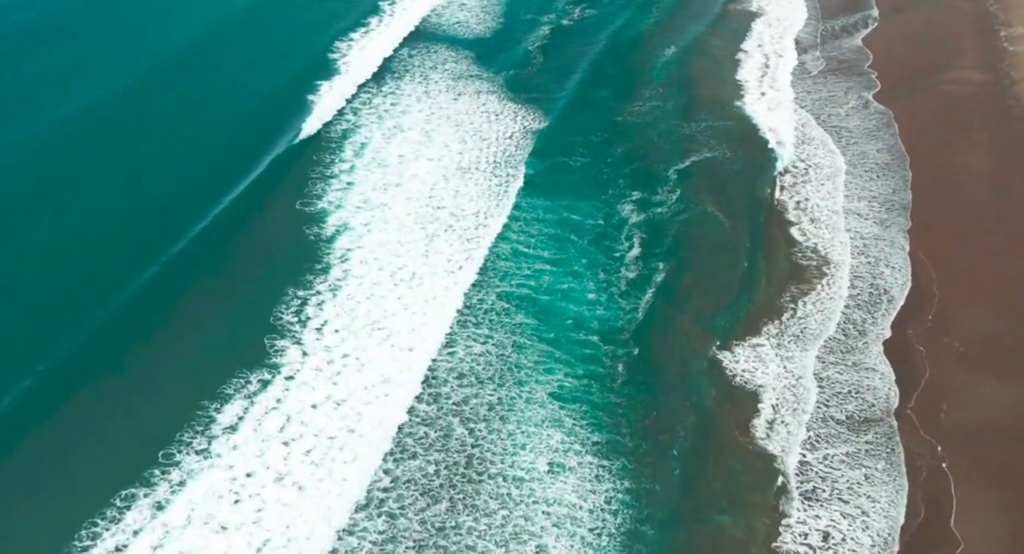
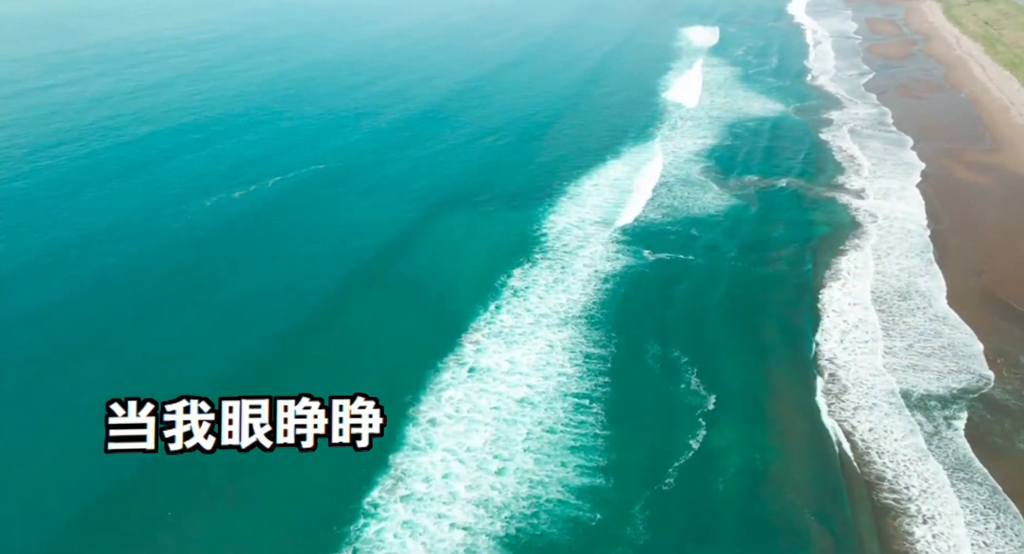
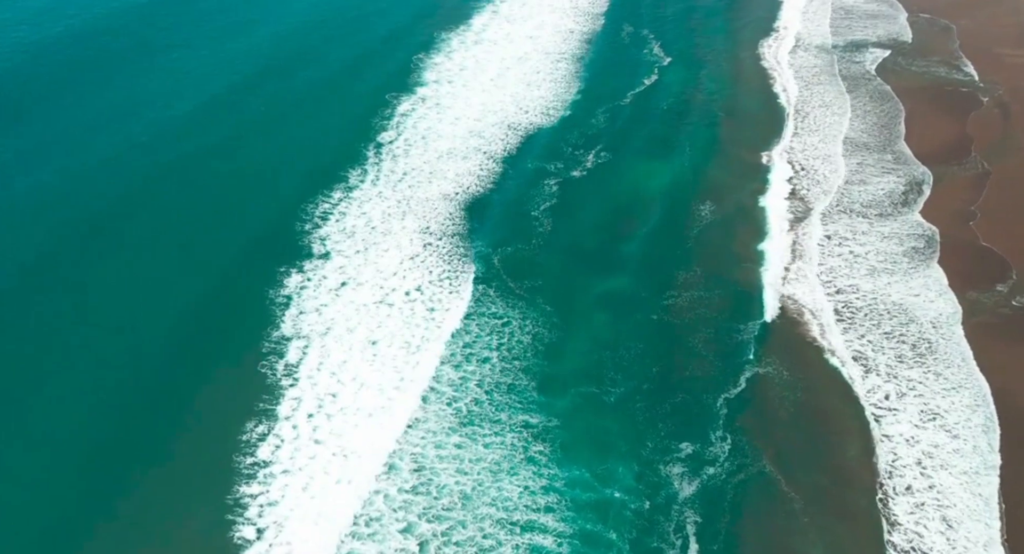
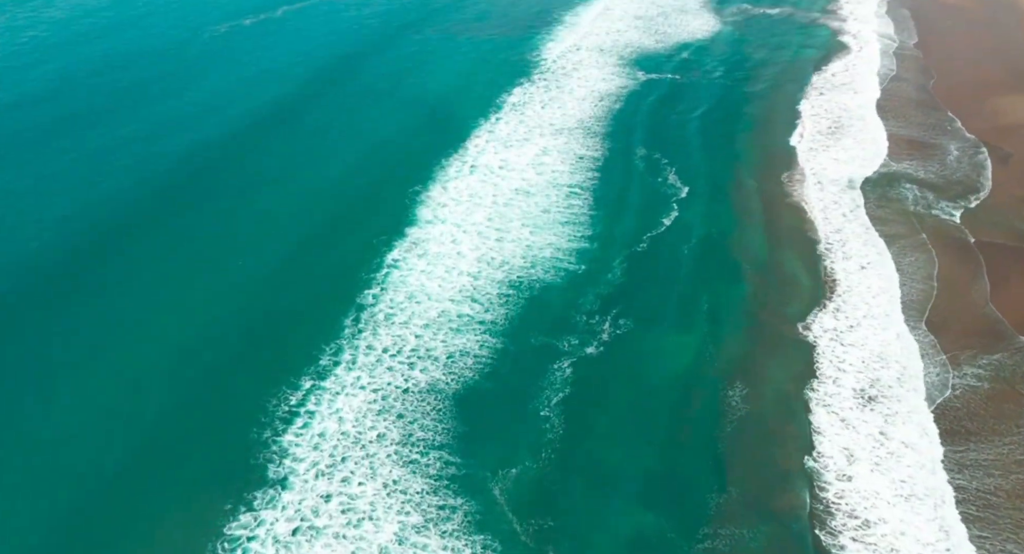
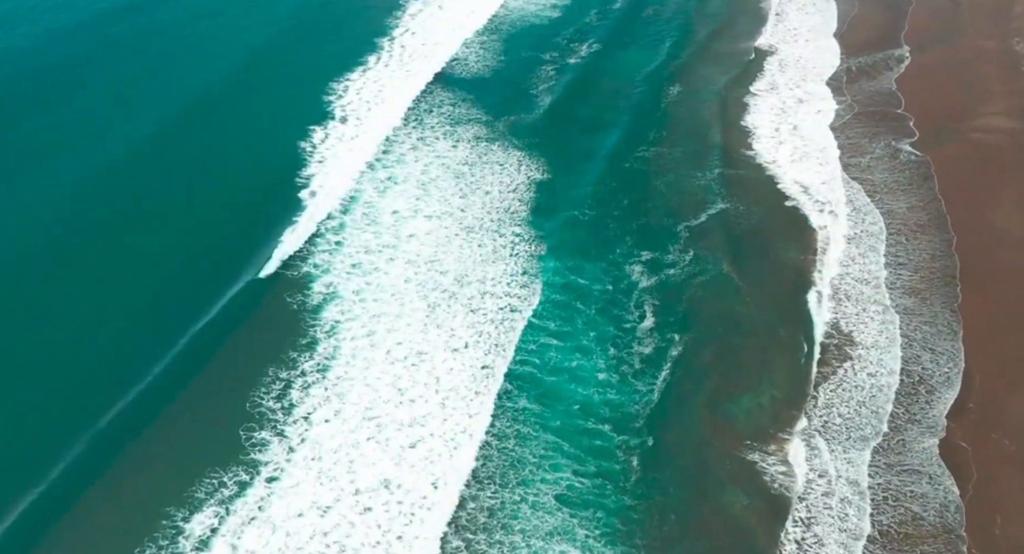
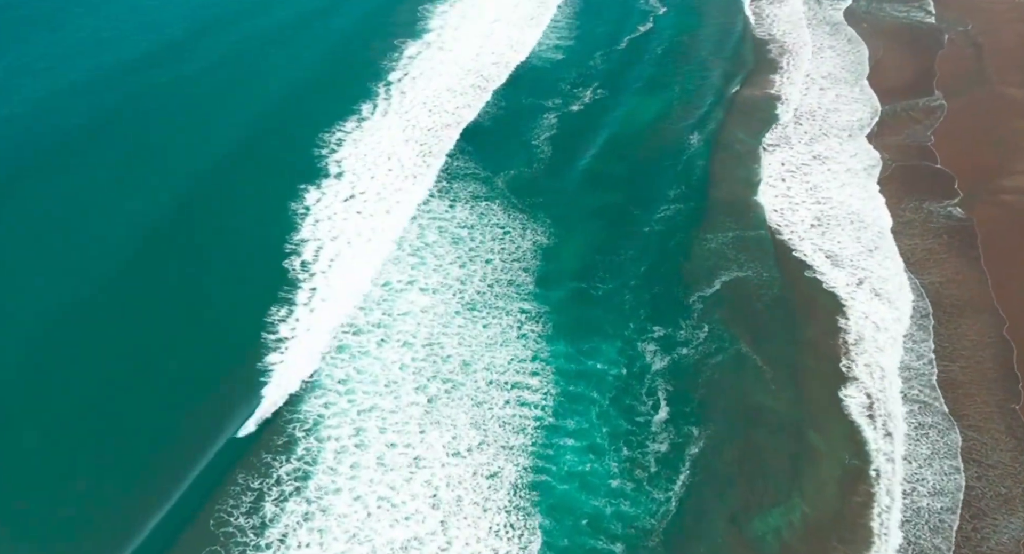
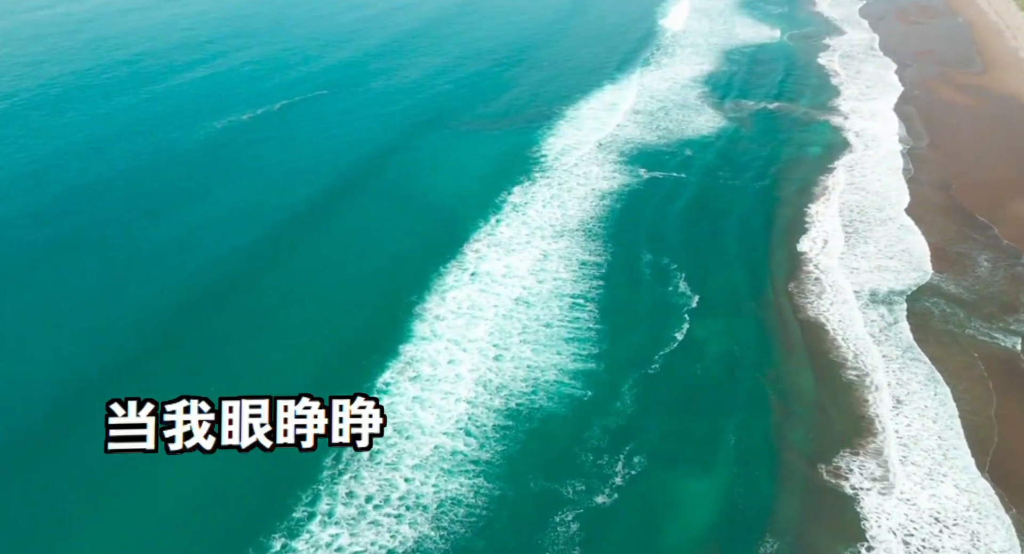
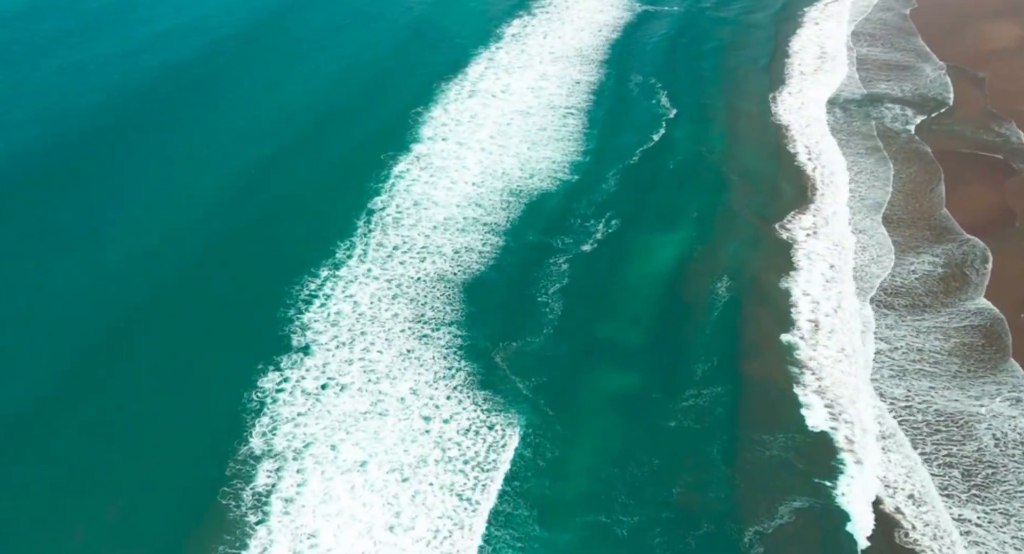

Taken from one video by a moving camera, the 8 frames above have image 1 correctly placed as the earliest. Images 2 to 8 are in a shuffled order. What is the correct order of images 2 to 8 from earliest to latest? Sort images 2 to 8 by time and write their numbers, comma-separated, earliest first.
5, 6, 3, 8, 4, 7, 2
